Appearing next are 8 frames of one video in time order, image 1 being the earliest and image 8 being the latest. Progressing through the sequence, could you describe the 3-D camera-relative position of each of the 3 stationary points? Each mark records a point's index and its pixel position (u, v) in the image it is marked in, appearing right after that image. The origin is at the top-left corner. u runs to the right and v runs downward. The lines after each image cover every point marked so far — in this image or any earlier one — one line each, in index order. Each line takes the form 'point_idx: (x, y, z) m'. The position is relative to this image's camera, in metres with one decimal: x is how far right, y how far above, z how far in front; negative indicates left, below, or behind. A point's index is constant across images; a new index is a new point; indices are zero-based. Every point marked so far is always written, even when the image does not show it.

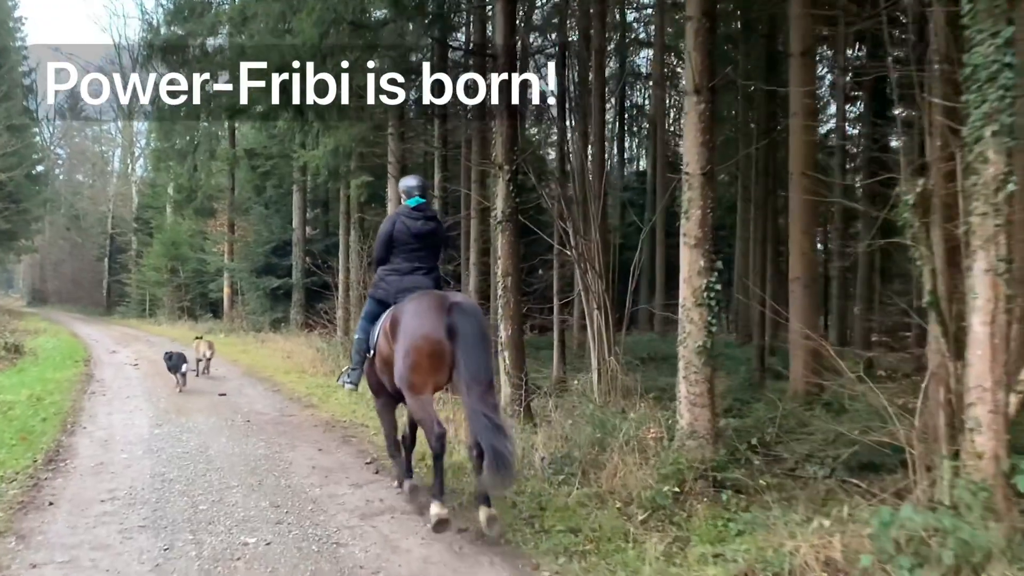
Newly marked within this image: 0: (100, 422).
0: (-4.8, -1.6, +9.4) m
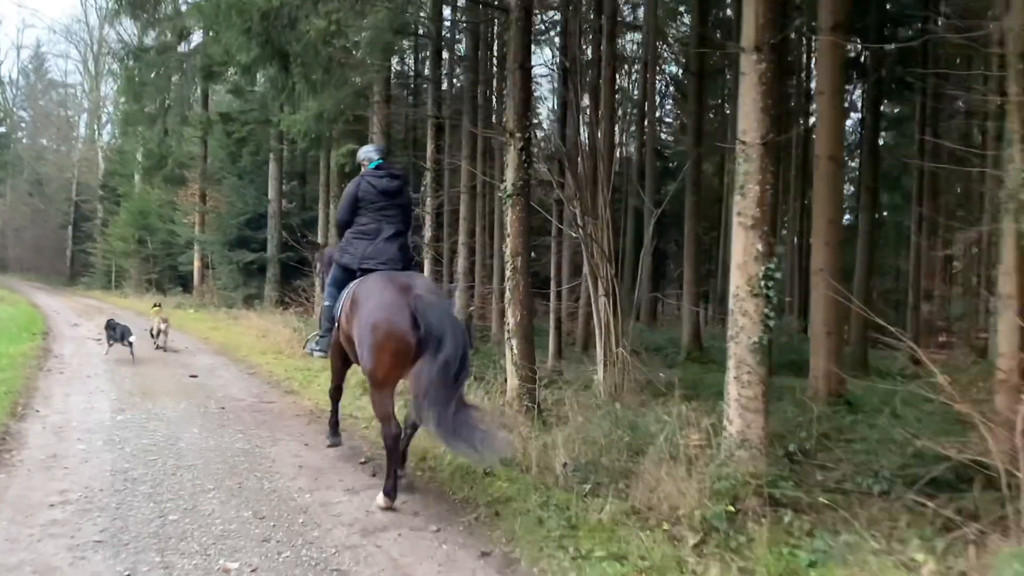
0: (-4.8, -1.2, +8.4) m
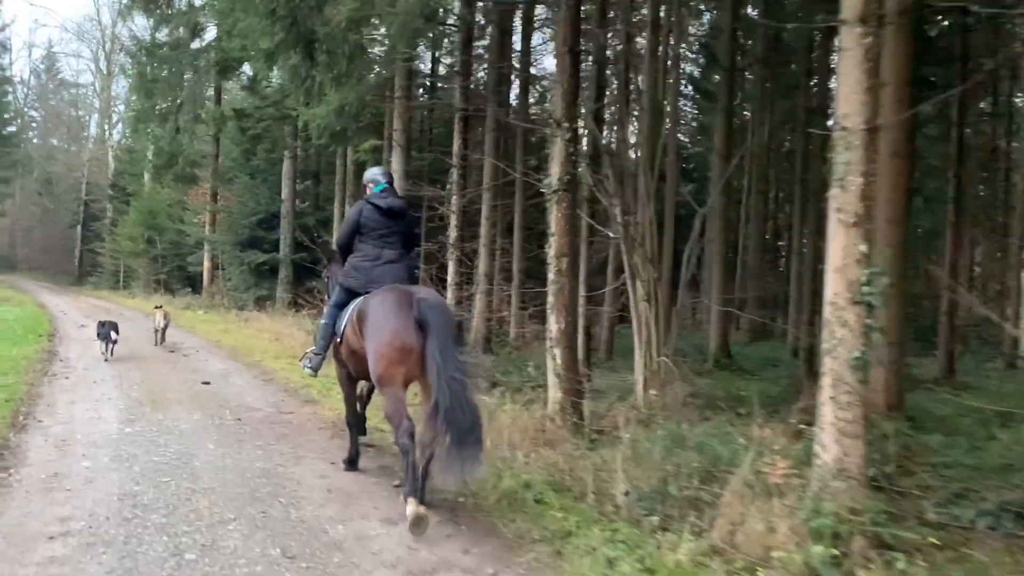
0: (-4.4, -1.2, +7.8) m
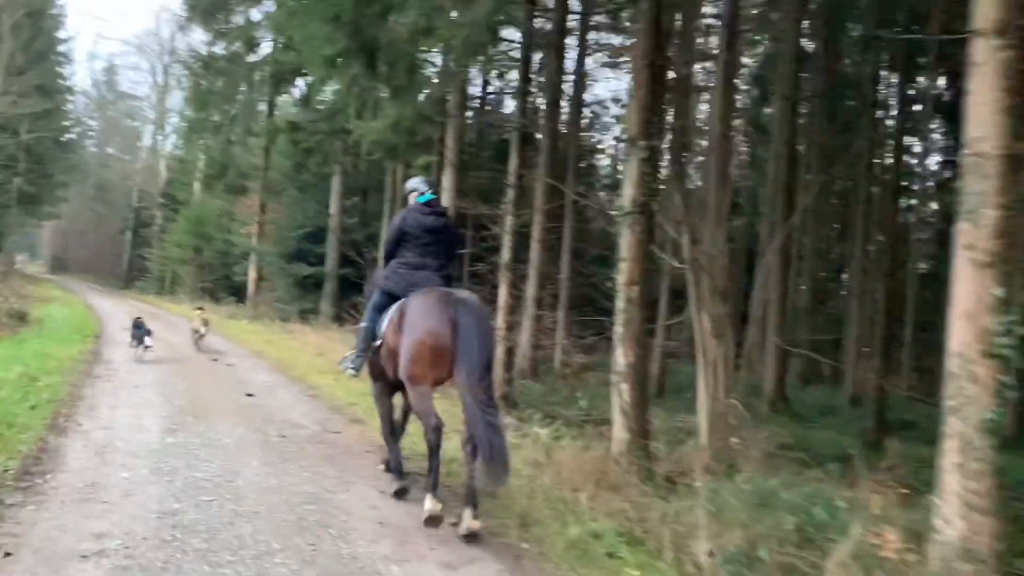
0: (-3.9, -1.2, +7.6) m
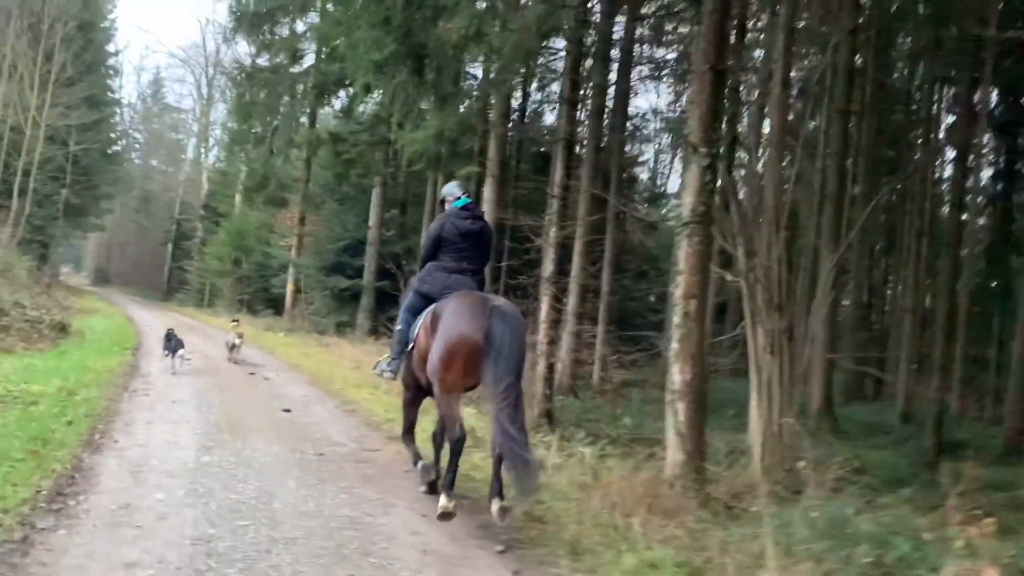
0: (-3.4, -1.4, +7.4) m
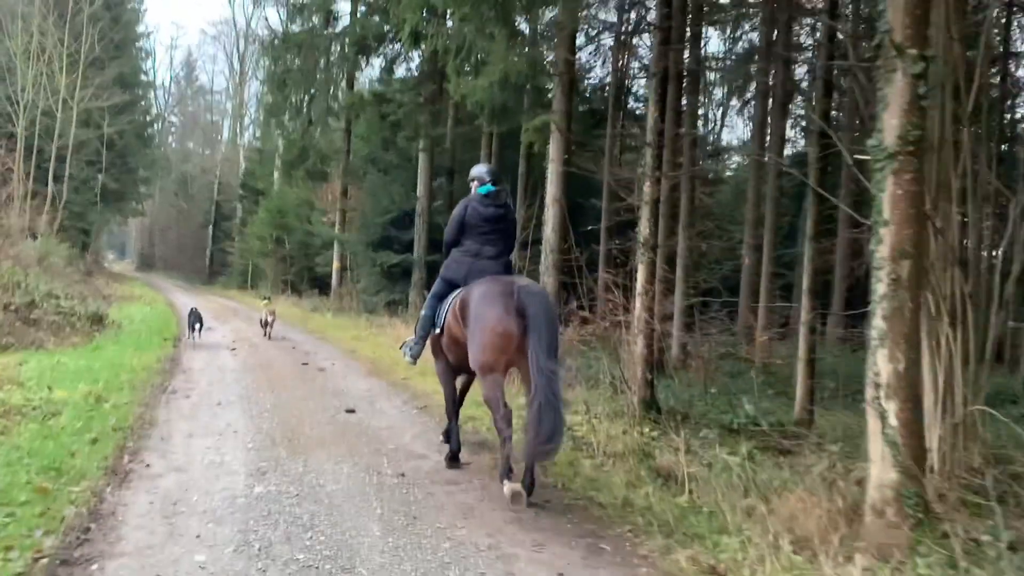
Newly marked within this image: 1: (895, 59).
0: (-2.5, -1.2, +6.0) m
1: (+2.2, +1.3, +4.5) m
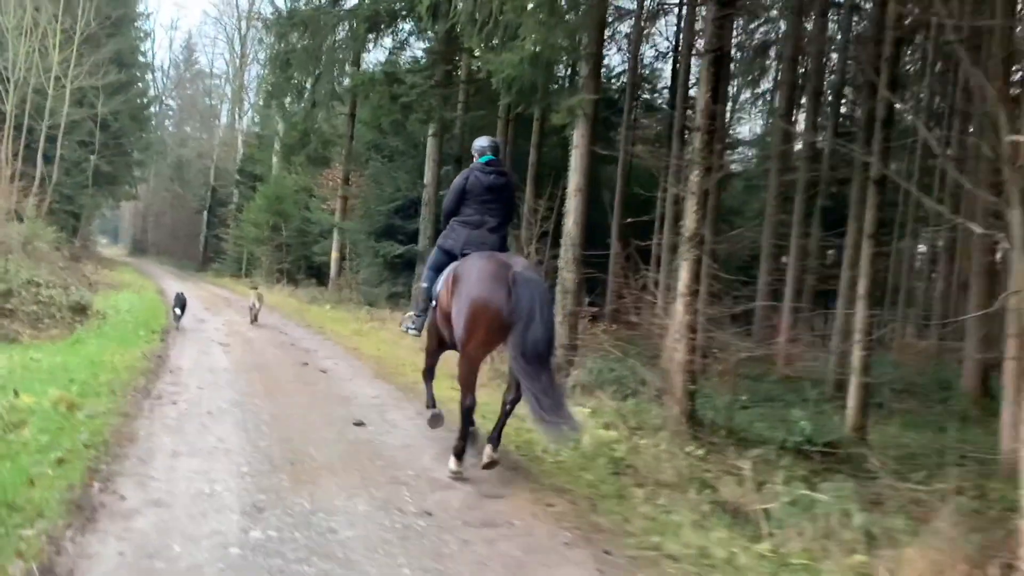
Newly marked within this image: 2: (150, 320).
0: (-2.2, -1.2, +5.0) m
1: (+2.5, +1.2, +3.6) m
2: (-6.4, -0.5, +14.3) m
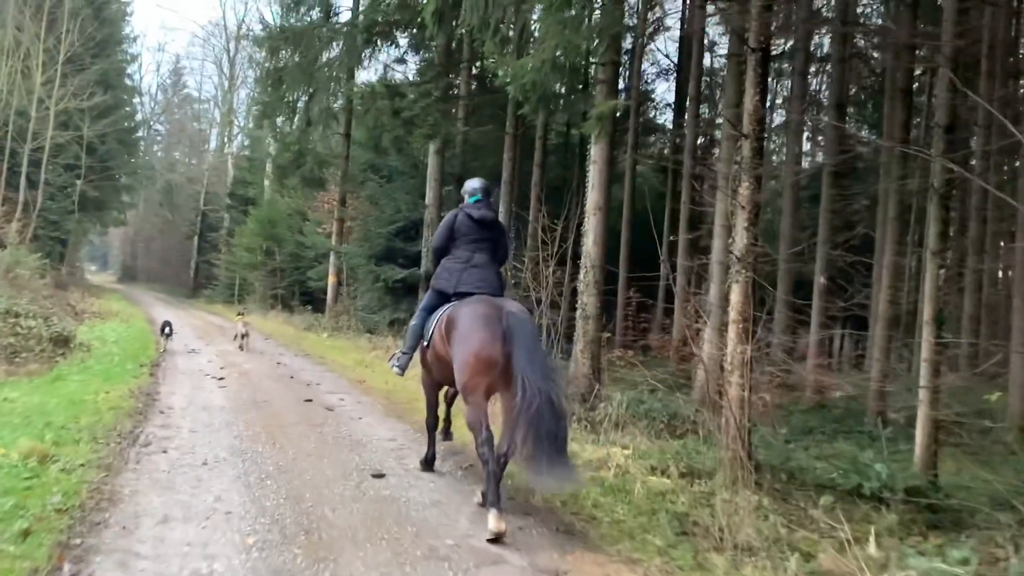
0: (-1.9, -1.4, +4.1) m
1: (+2.8, +1.1, +2.7) m
2: (-6.2, -1.0, +13.3) m
